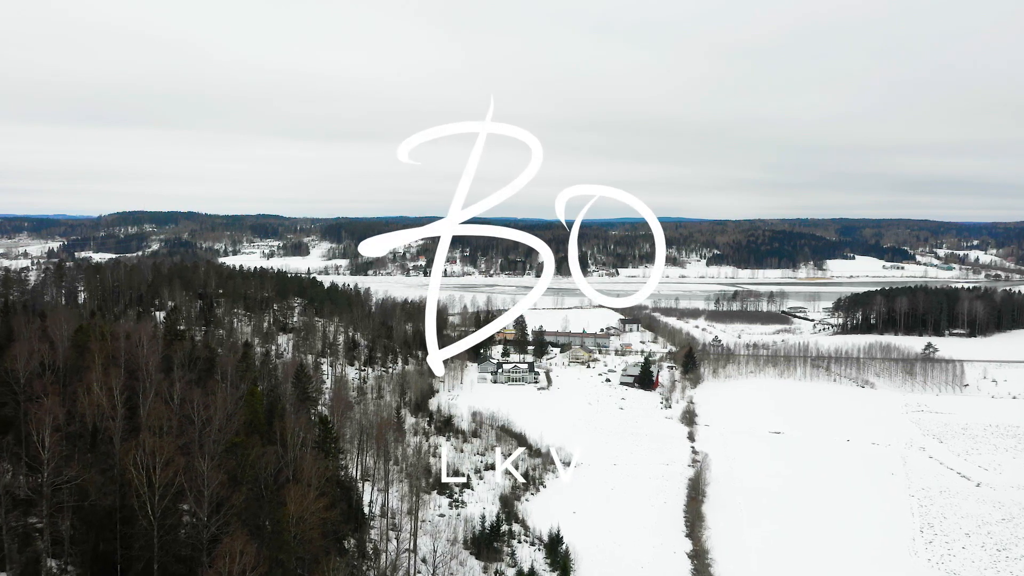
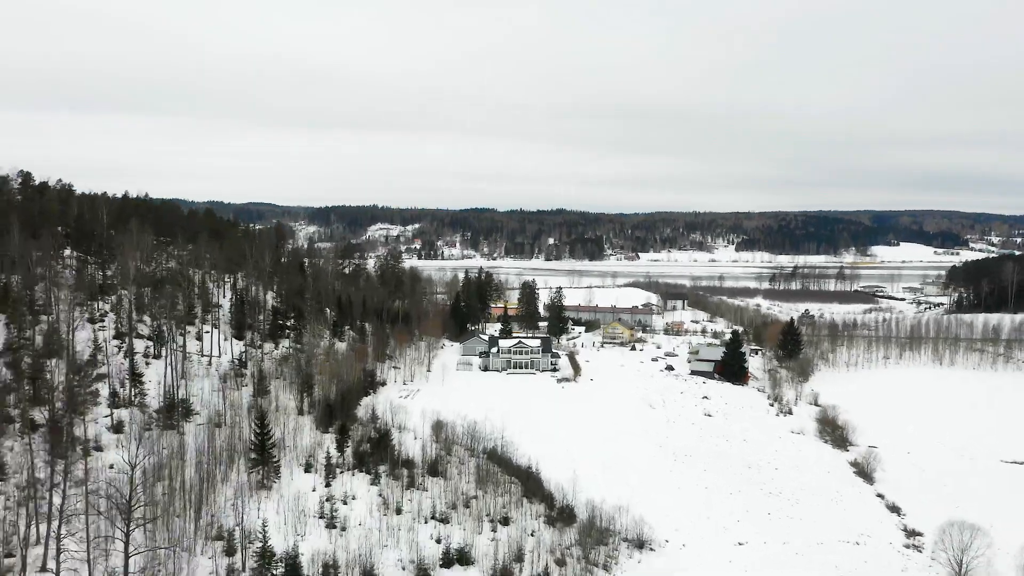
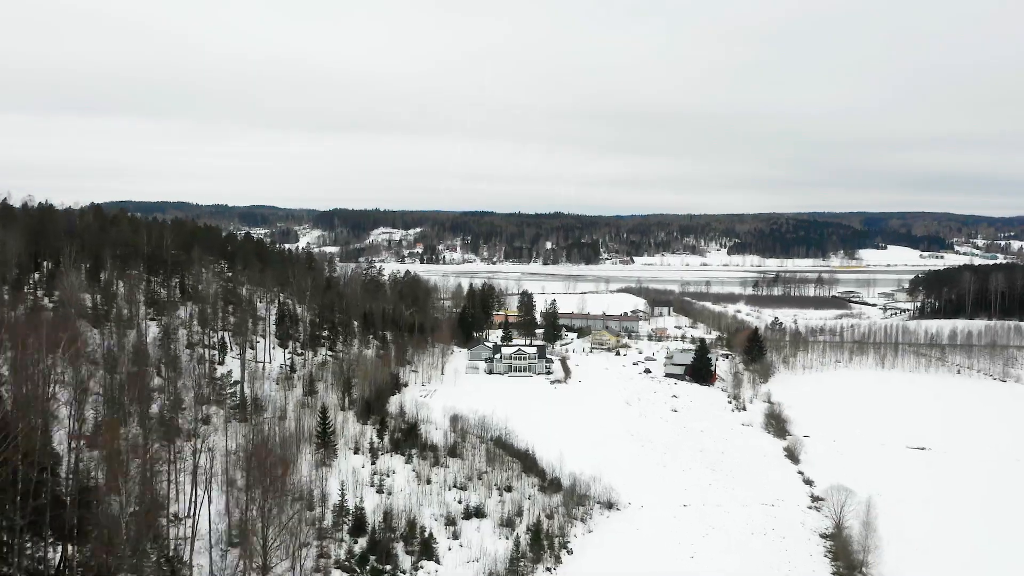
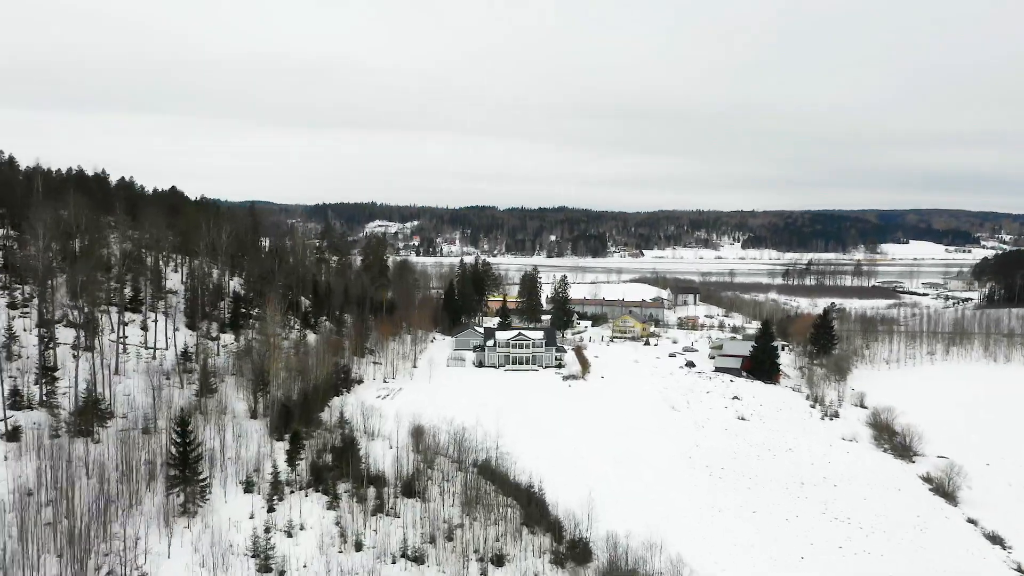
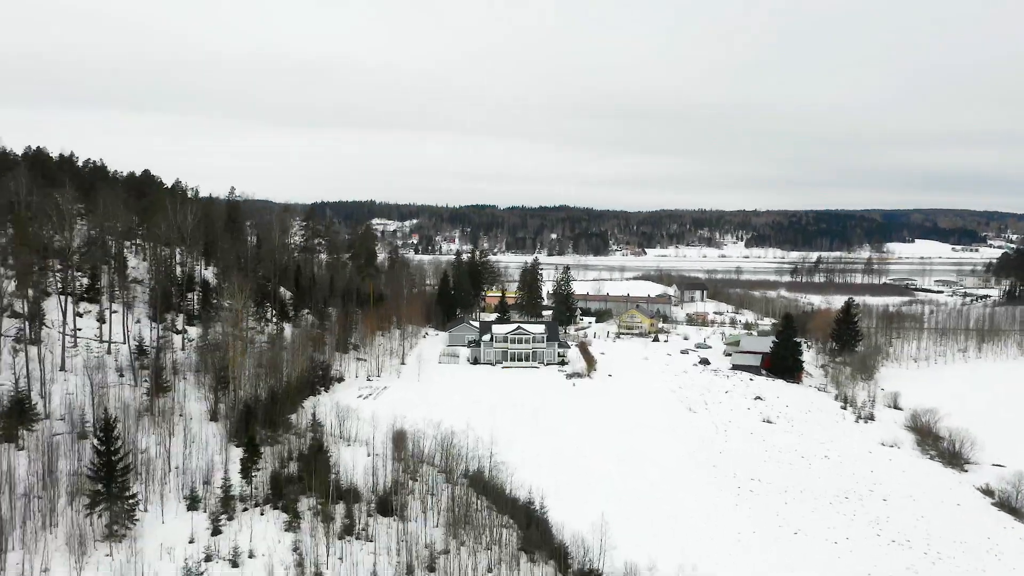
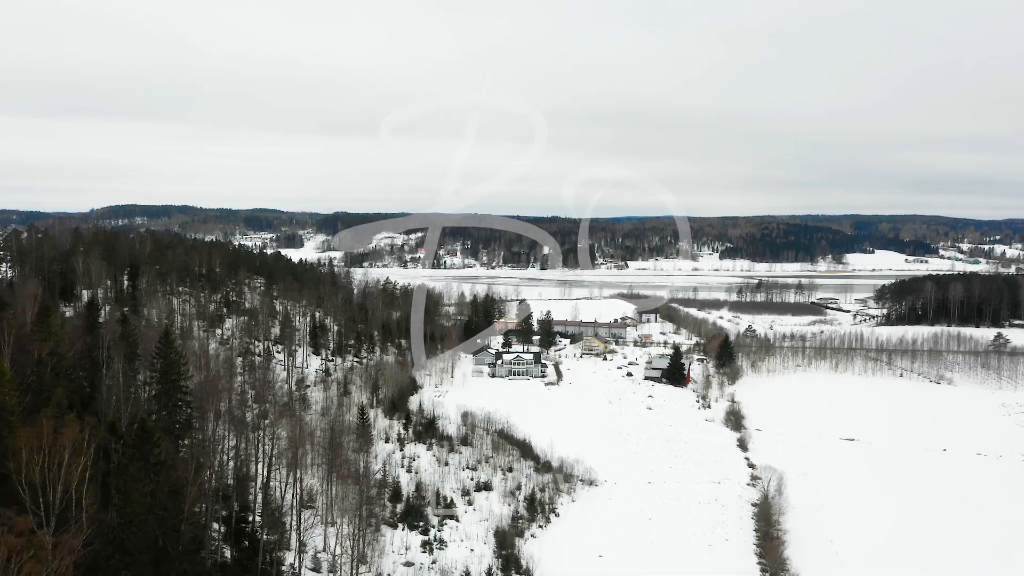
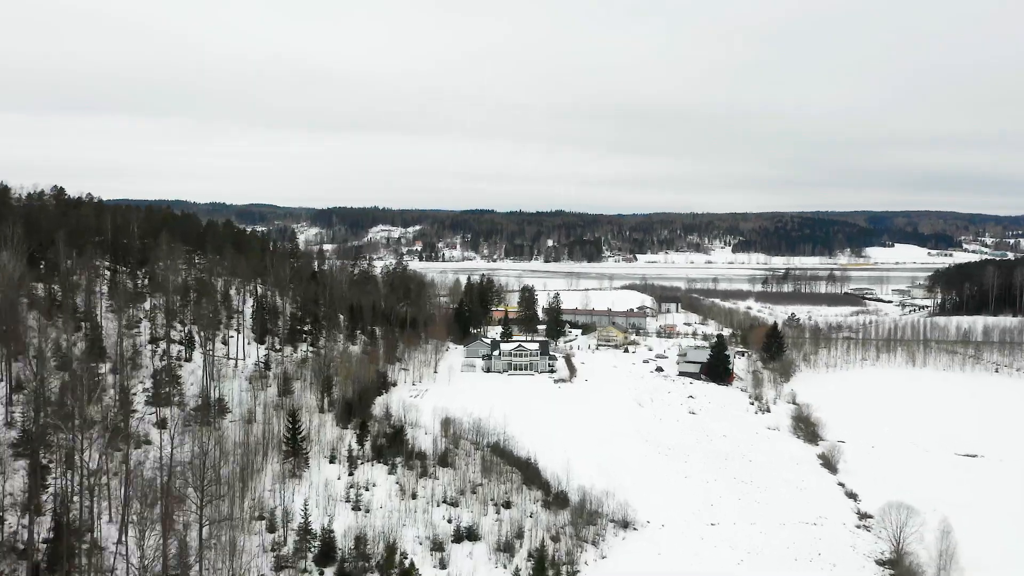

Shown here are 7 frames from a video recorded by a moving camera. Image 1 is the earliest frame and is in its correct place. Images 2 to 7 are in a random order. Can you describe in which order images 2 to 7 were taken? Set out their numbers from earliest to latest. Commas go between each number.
6, 3, 7, 2, 4, 5
